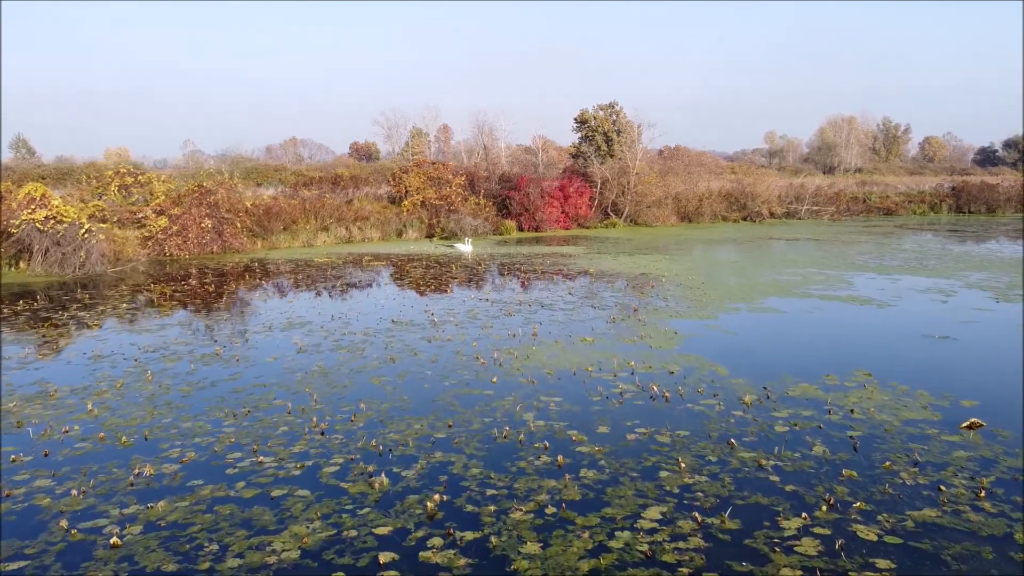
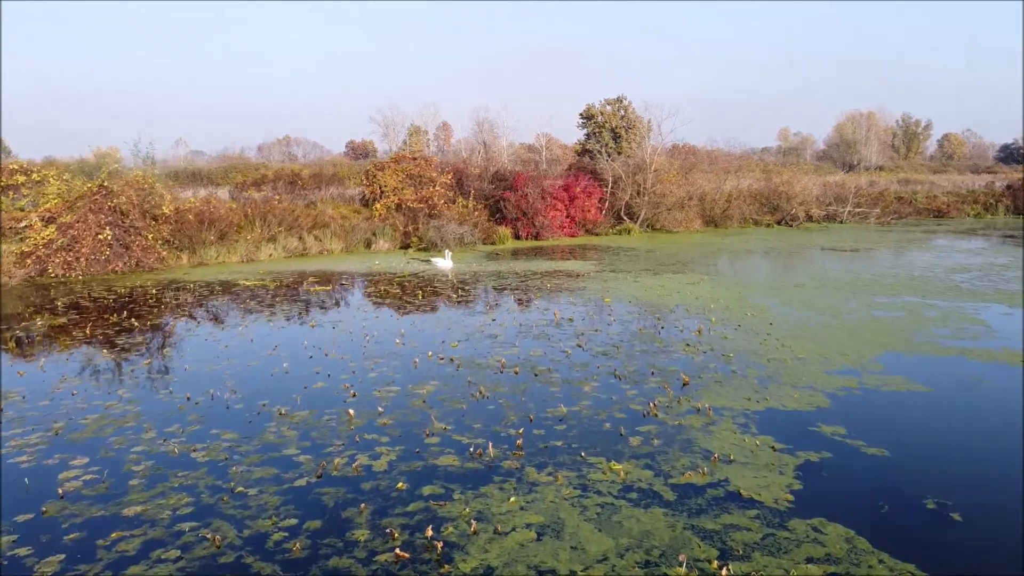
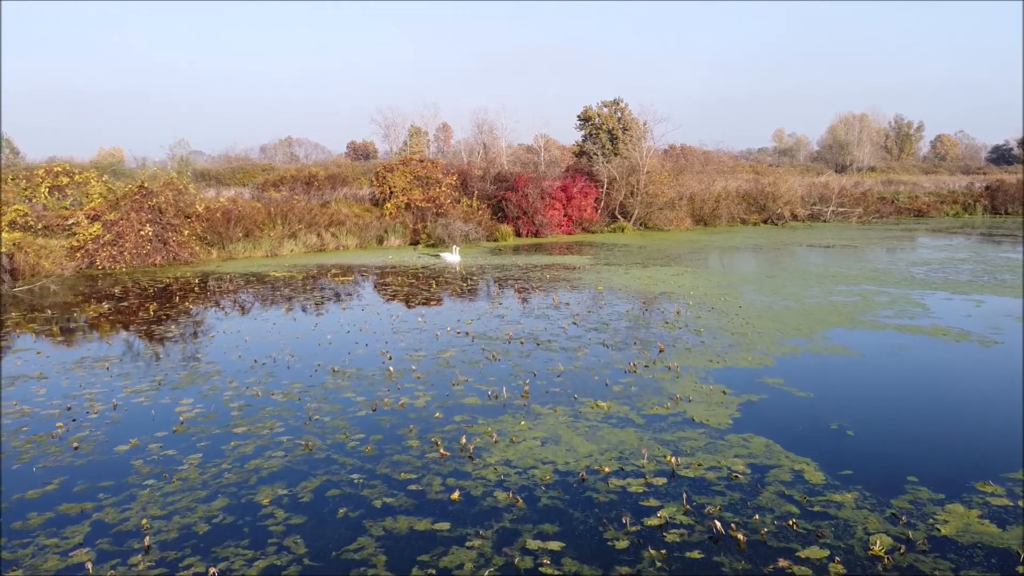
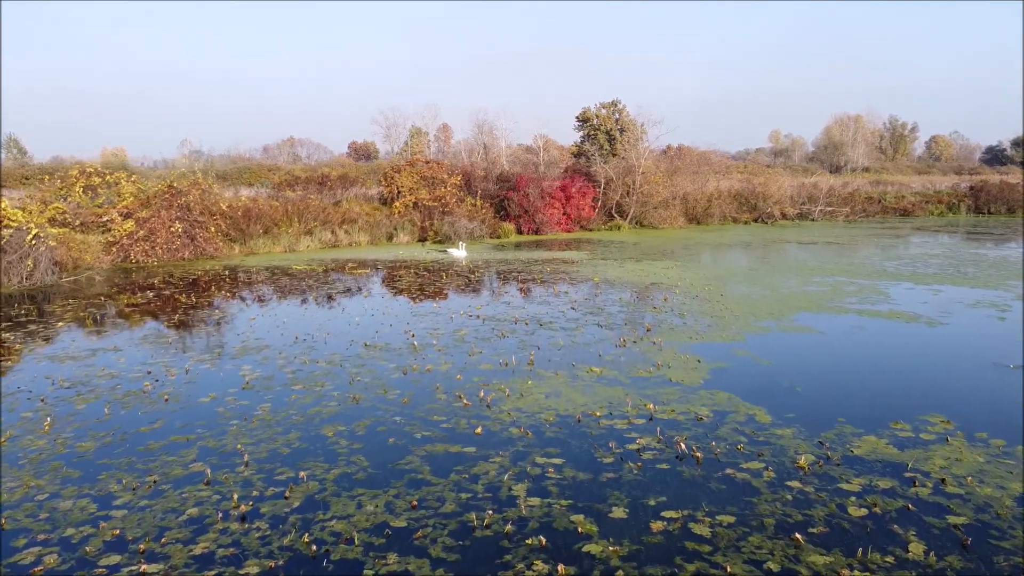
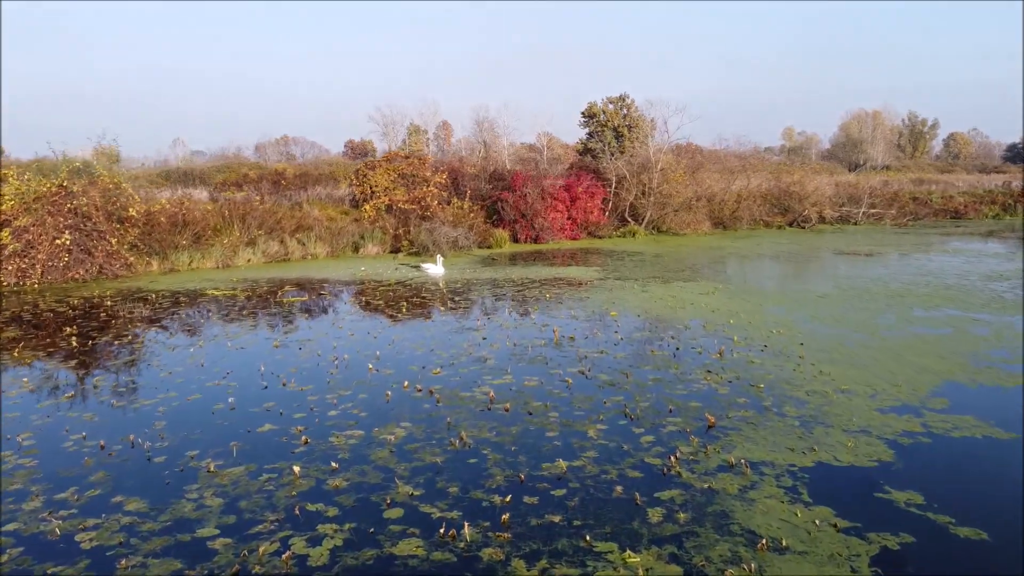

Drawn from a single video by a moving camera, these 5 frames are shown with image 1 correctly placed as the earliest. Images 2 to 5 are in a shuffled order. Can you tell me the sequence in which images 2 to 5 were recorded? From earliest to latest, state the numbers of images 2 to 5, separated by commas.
4, 3, 2, 5
